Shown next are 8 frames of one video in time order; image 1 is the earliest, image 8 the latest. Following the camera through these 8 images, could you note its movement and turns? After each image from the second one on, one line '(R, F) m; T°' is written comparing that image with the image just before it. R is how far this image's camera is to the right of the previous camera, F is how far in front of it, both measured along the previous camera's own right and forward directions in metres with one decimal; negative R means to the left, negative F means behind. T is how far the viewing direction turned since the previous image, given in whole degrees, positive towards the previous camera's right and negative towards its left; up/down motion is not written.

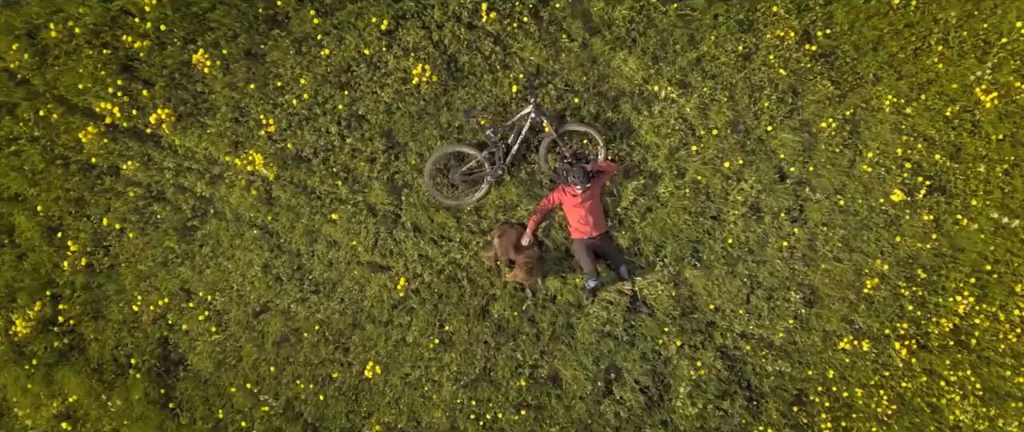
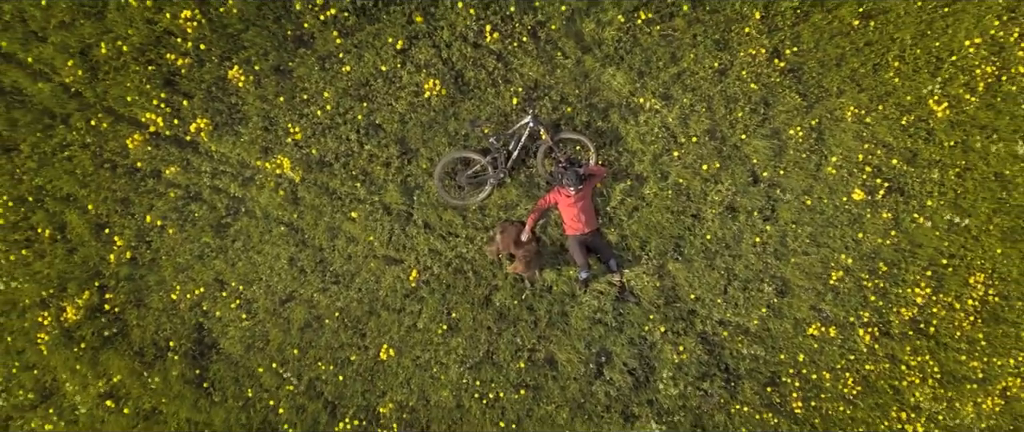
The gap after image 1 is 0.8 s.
(0.0, -0.7) m; 0°
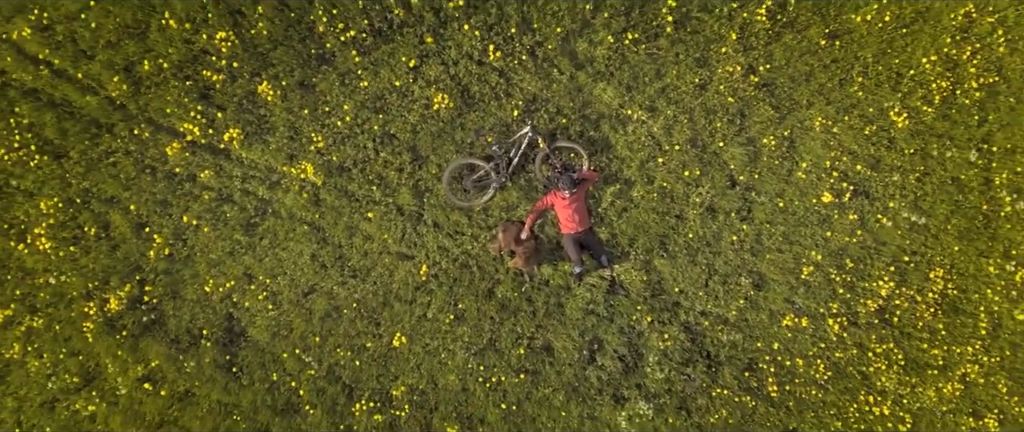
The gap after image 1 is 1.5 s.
(0.0, -0.8) m; 0°
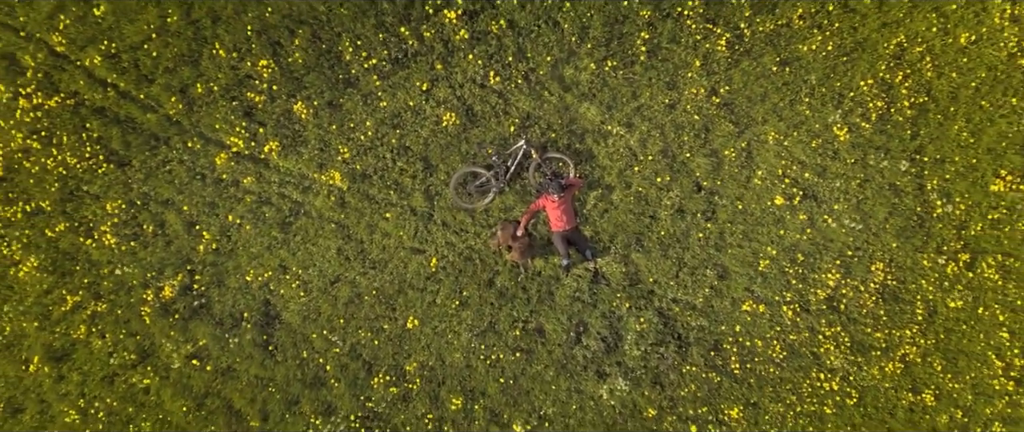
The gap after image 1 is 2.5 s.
(+0.1, -1.3) m; 0°
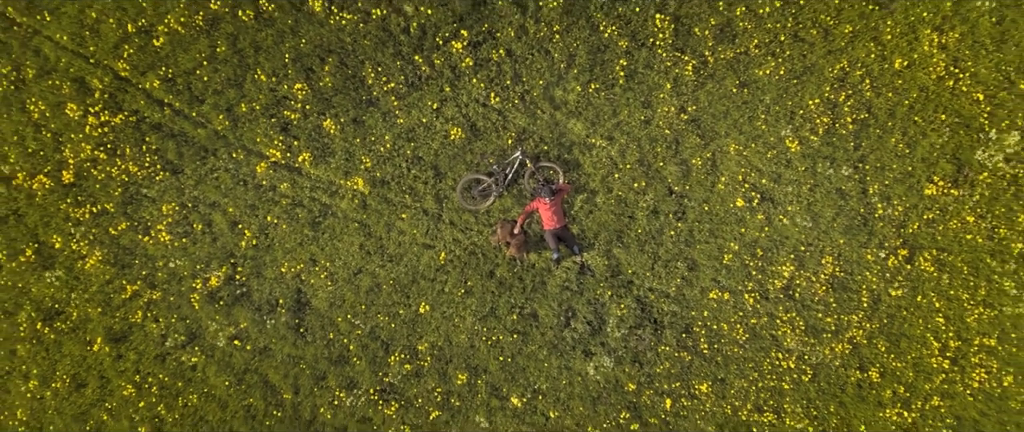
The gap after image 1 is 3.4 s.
(0.0, -1.5) m; 0°
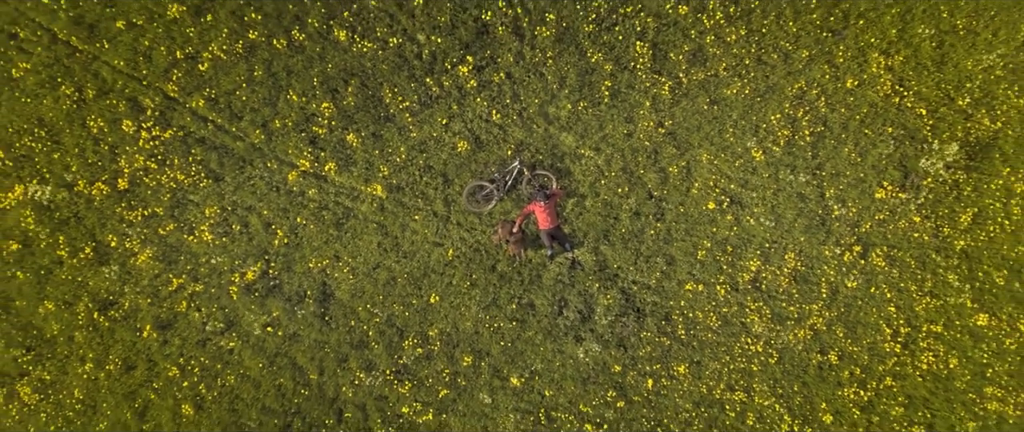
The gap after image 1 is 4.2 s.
(0.0, -1.5) m; 0°
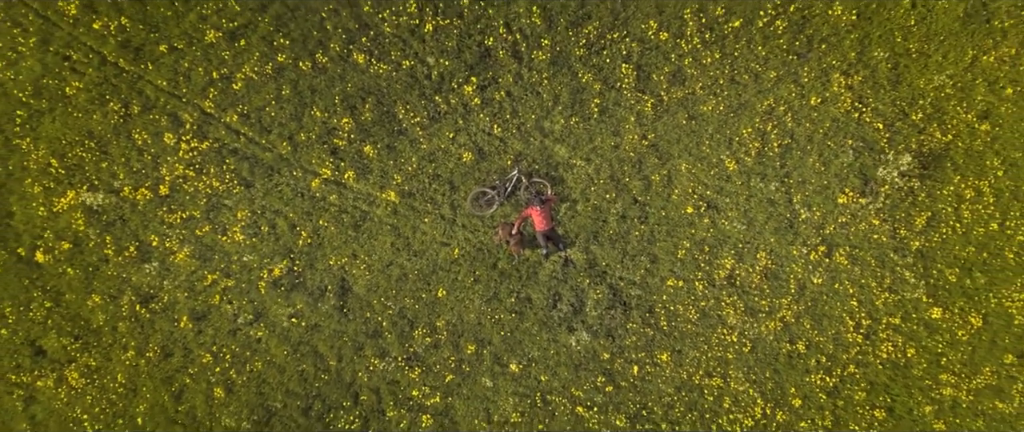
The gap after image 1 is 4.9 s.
(0.0, -1.5) m; 0°
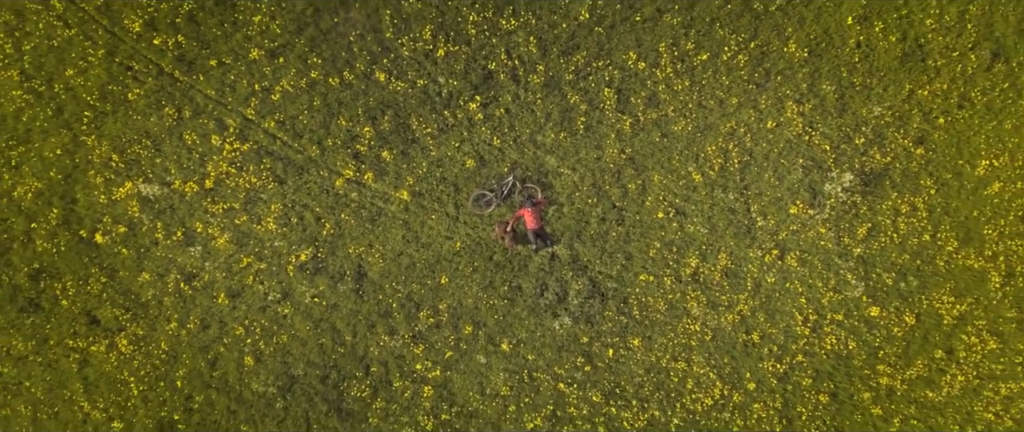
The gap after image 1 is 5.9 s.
(+0.1, -2.3) m; 0°
